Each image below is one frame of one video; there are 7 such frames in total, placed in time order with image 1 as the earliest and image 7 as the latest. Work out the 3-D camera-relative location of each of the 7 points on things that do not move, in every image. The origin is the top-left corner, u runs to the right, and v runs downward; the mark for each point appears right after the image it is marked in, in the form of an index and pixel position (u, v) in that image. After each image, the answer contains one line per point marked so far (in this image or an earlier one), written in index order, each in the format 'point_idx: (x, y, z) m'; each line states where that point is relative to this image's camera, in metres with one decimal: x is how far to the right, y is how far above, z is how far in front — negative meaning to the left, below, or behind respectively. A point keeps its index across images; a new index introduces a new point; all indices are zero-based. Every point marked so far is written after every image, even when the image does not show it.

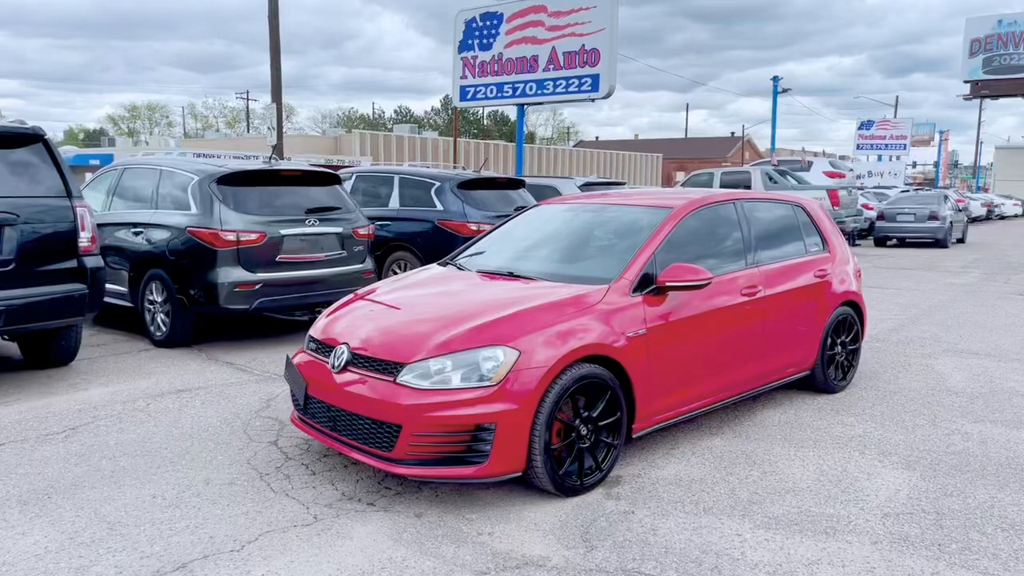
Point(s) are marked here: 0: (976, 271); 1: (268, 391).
0: (+9.9, +0.4, +16.1) m
1: (-2.0, -0.8, +6.1) m
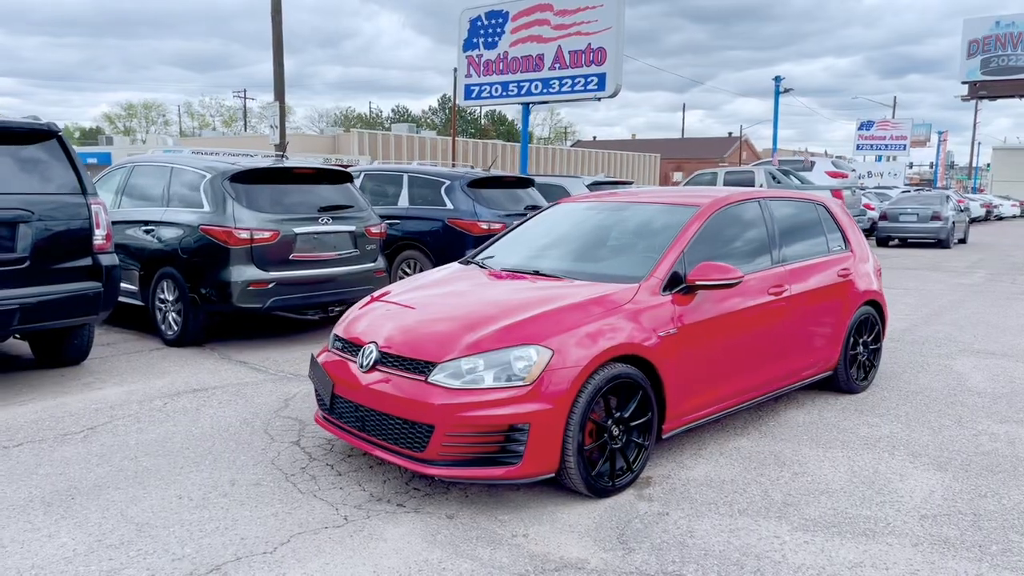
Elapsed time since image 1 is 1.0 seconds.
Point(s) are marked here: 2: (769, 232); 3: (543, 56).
0: (+10.0, +0.4, +16.1) m
1: (-1.8, -0.8, +6.0) m
2: (+1.9, +0.4, +5.4) m
3: (+0.7, +5.0, +16.2) m
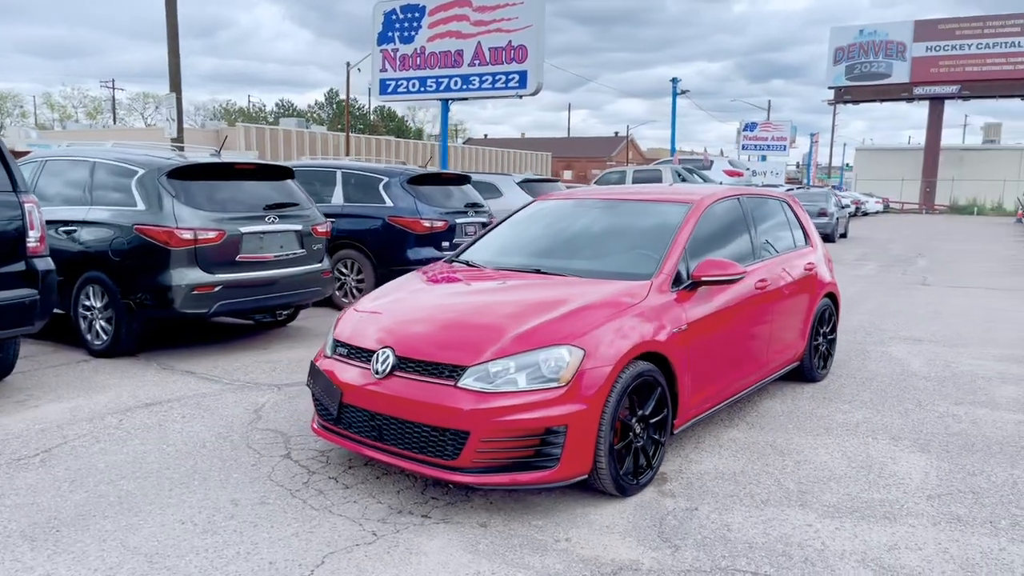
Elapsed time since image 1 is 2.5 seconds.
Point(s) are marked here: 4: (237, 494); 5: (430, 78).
0: (+8.2, +0.6, +17.3) m
1: (-1.9, -0.8, +5.7) m
2: (+1.8, +0.4, +5.6) m
3: (-1.1, +5.0, +16.1) m
4: (-1.4, -1.1, +4.0) m
5: (-1.8, +4.6, +16.4) m
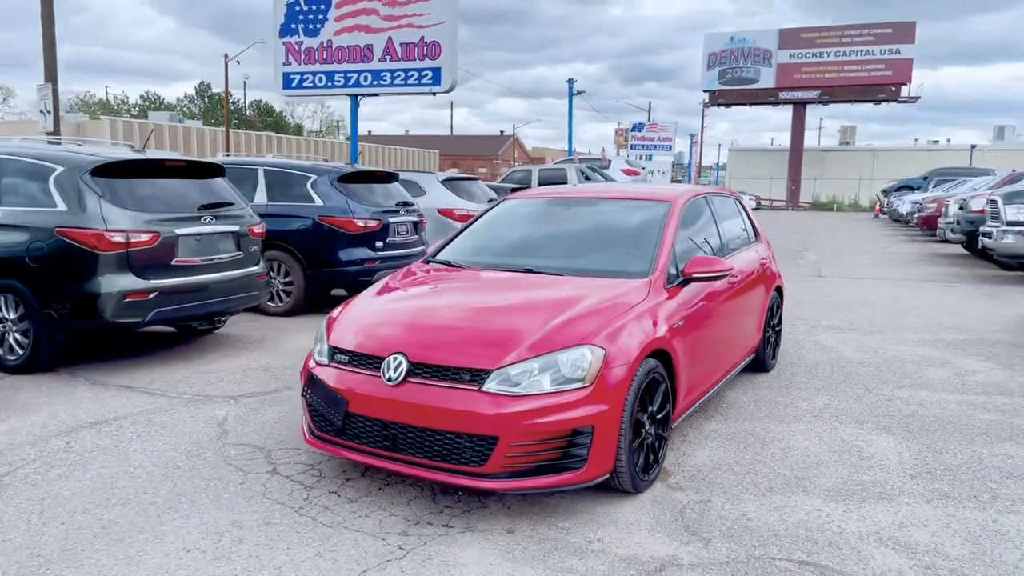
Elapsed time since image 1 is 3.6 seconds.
0: (+6.2, +0.7, +18.3) m
1: (-2.1, -0.9, +5.3) m
2: (+1.6, +0.5, +5.8) m
3: (-2.9, +5.0, +15.7) m
4: (-1.3, -1.1, +3.7) m
5: (-3.7, +4.5, +15.9) m
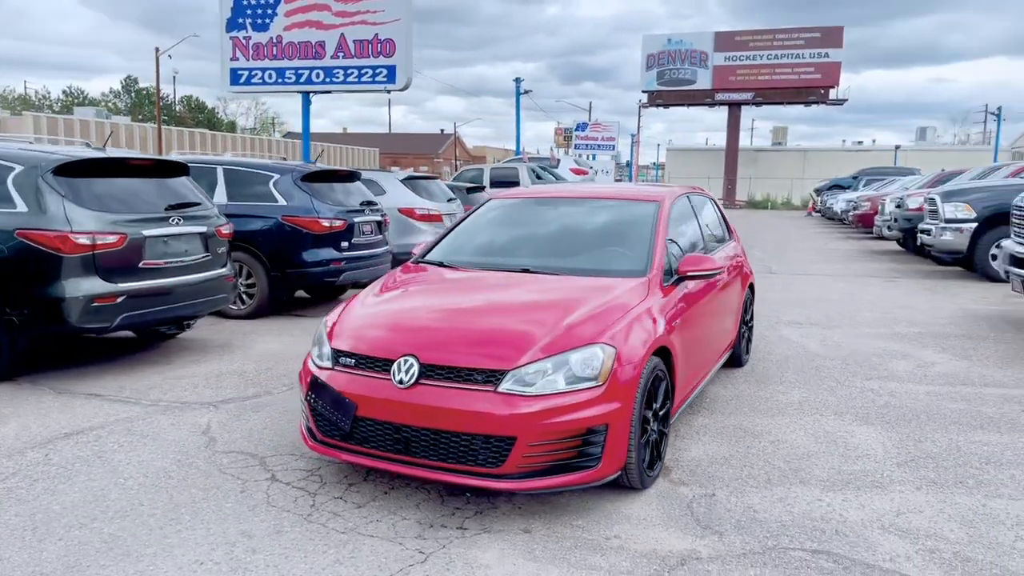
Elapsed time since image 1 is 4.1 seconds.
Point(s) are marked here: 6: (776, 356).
0: (+5.0, +0.8, +18.8) m
1: (-2.2, -0.9, +5.1) m
2: (+1.4, +0.5, +5.9) m
3: (-3.9, +5.0, +15.4) m
4: (-1.3, -1.1, +3.6) m
5: (-4.6, +4.5, +15.6) m
6: (+2.5, -0.6, +7.1) m
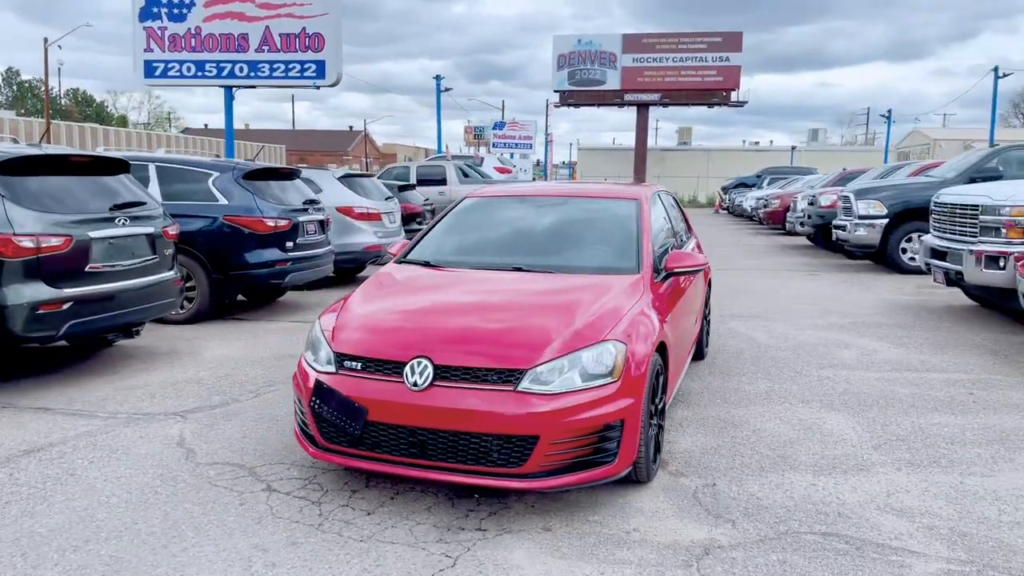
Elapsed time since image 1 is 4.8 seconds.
0: (+3.3, +0.9, +19.3) m
1: (-2.2, -0.9, +4.9) m
2: (+1.2, +0.5, +6.0) m
3: (-5.2, +4.9, +14.9) m
4: (-1.2, -1.1, +3.4) m
5: (-6.0, +4.5, +14.9) m
6: (+2.1, -0.6, +7.3) m
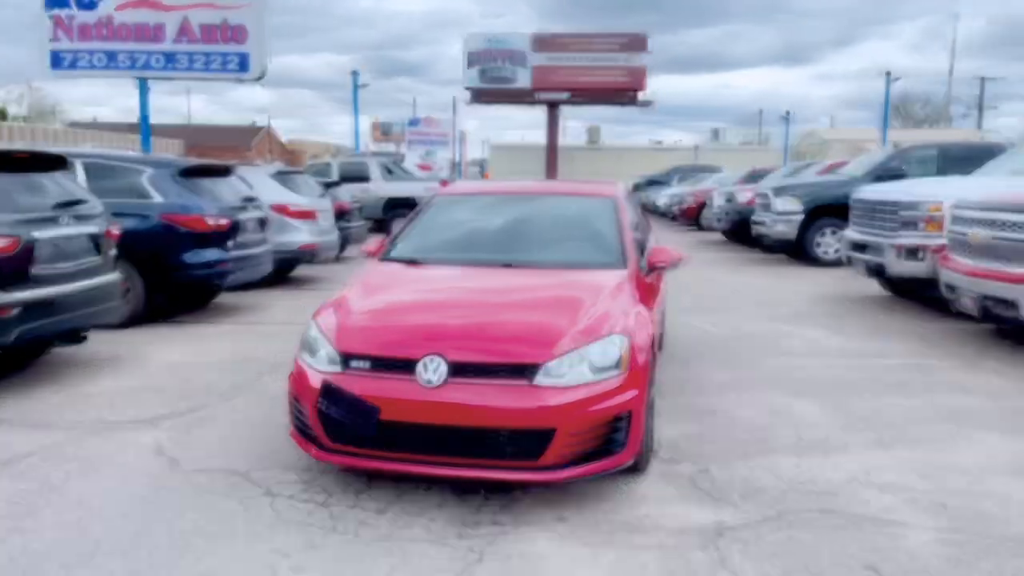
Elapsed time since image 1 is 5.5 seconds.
0: (+1.4, +1.0, +19.6) m
1: (-2.3, -0.9, +4.6) m
2: (+1.0, +0.6, +6.2) m
3: (-6.5, +4.9, +14.2) m
4: (-1.1, -1.1, +3.4) m
5: (-7.3, +4.4, +14.2) m
6: (+1.7, -0.5, +7.6) m
